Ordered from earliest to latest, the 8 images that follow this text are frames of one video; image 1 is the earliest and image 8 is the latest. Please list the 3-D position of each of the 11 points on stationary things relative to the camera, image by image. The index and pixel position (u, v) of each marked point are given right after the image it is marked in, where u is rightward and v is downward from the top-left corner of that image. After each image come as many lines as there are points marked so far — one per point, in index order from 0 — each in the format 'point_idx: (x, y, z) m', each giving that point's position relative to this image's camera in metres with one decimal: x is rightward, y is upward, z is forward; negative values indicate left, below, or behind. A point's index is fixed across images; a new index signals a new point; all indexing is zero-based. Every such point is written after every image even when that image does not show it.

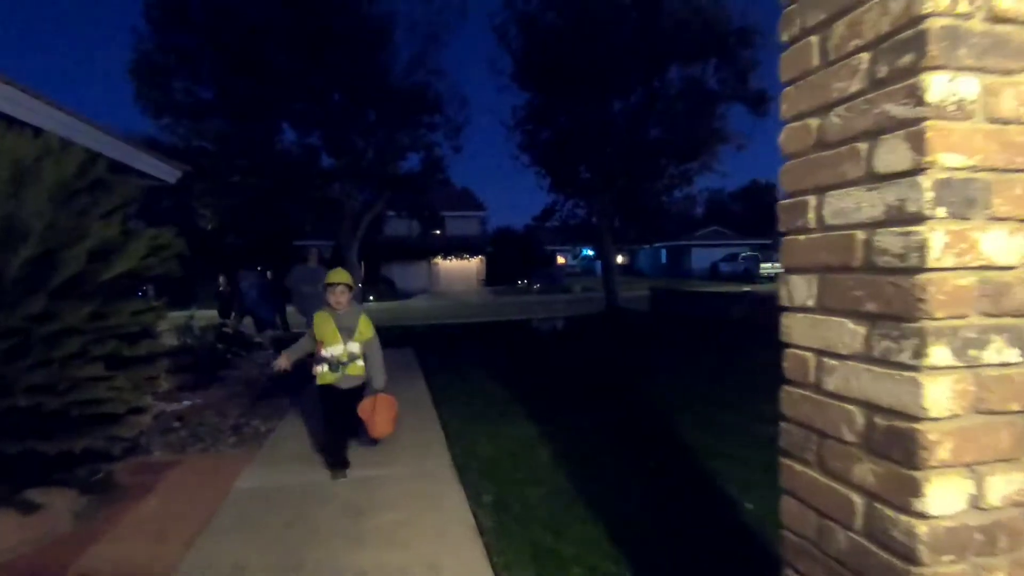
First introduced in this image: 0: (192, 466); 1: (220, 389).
0: (-2.3, -1.3, +6.9) m
1: (-3.1, -1.1, +10.2) m
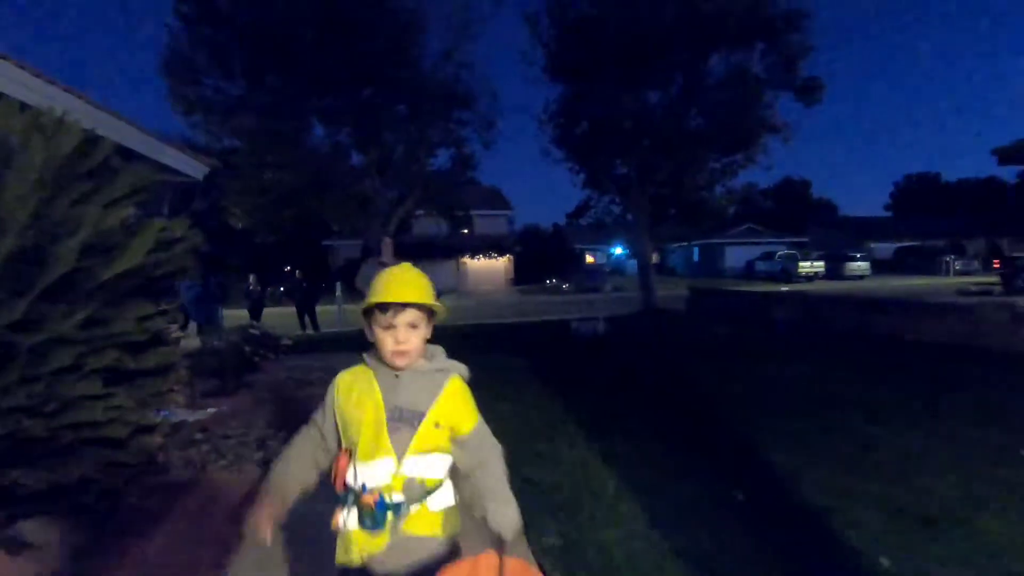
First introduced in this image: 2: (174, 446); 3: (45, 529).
0: (-2.0, -1.3, +6.2) m
1: (-2.7, -1.1, +9.5) m
2: (-2.5, -1.2, +7.2) m
3: (-2.2, -1.2, +4.7) m
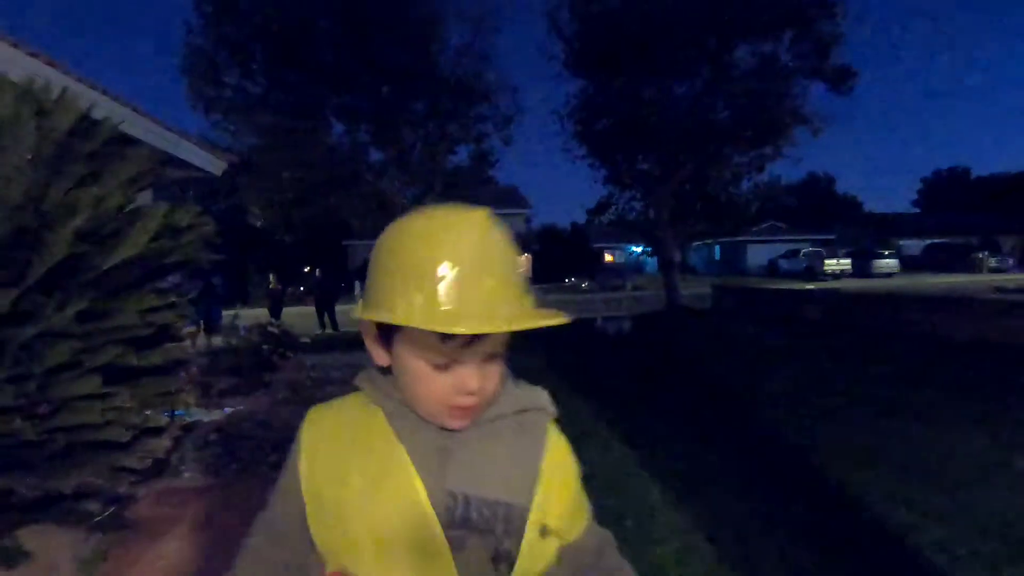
0: (-1.8, -1.3, +5.8) m
1: (-2.4, -1.1, +9.1) m
2: (-2.3, -1.2, +6.8) m
3: (-2.1, -1.1, +4.4) m
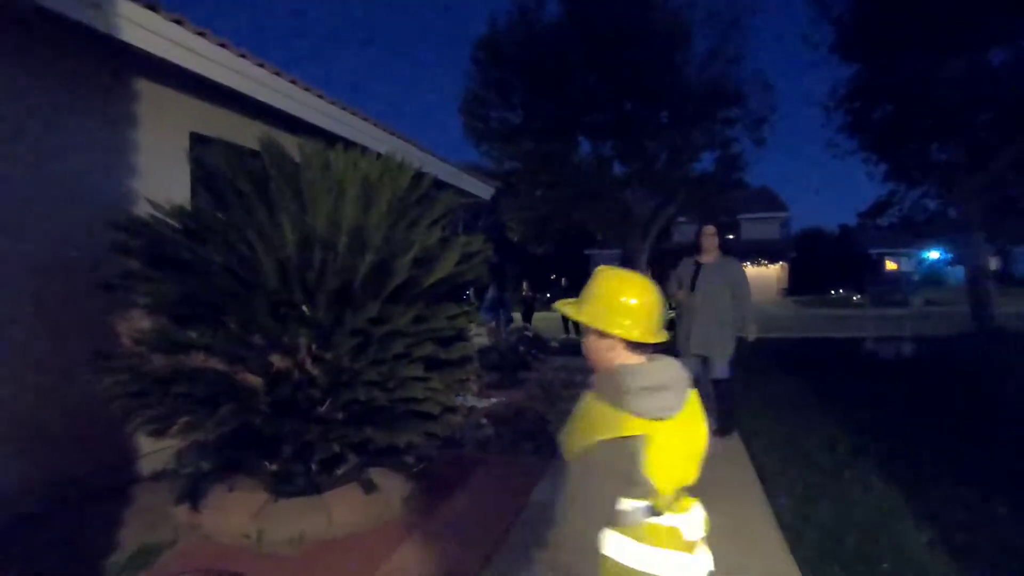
0: (-0.1, -1.4, +7.4) m
1: (+0.1, -1.2, +10.7) m
2: (-0.4, -1.3, +8.5) m
3: (-0.8, -1.2, +6.1) m
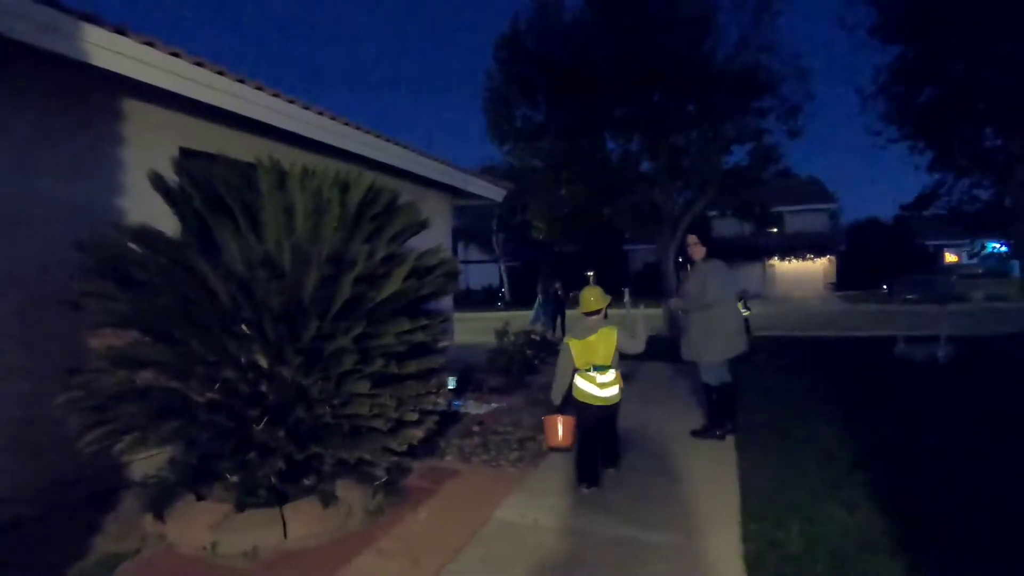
0: (-0.3, -1.5, +7.4) m
1: (0.0, -1.3, +10.8) m
2: (-0.5, -1.4, +8.6) m
3: (-1.1, -1.3, +6.1) m
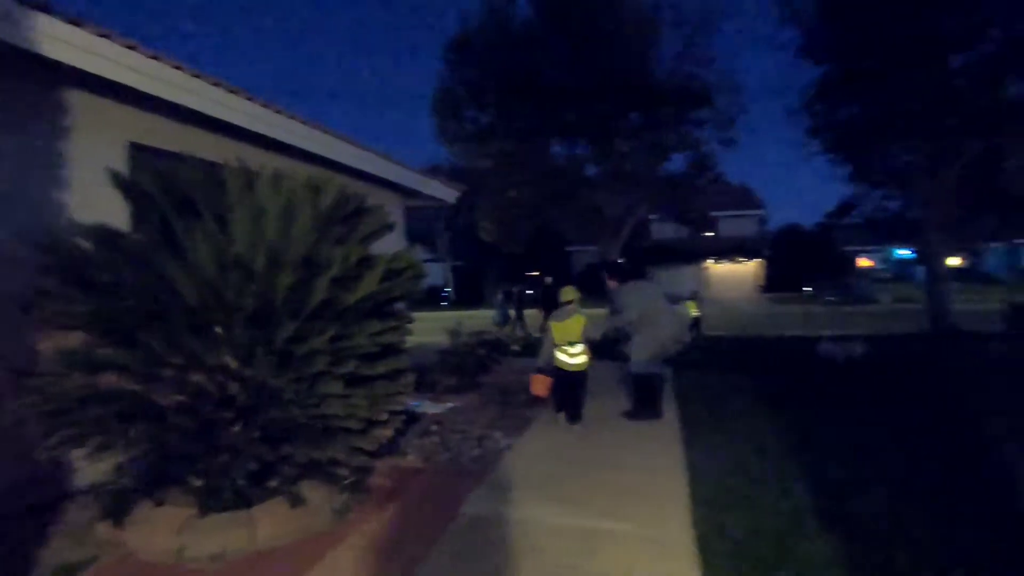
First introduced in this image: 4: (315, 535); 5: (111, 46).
0: (-0.6, -1.5, +7.5) m
1: (-0.5, -1.3, +10.8) m
2: (-0.9, -1.4, +8.6) m
3: (-1.3, -1.3, +6.1) m
4: (-1.2, -1.5, +5.9) m
5: (-2.7, +1.7, +6.6) m
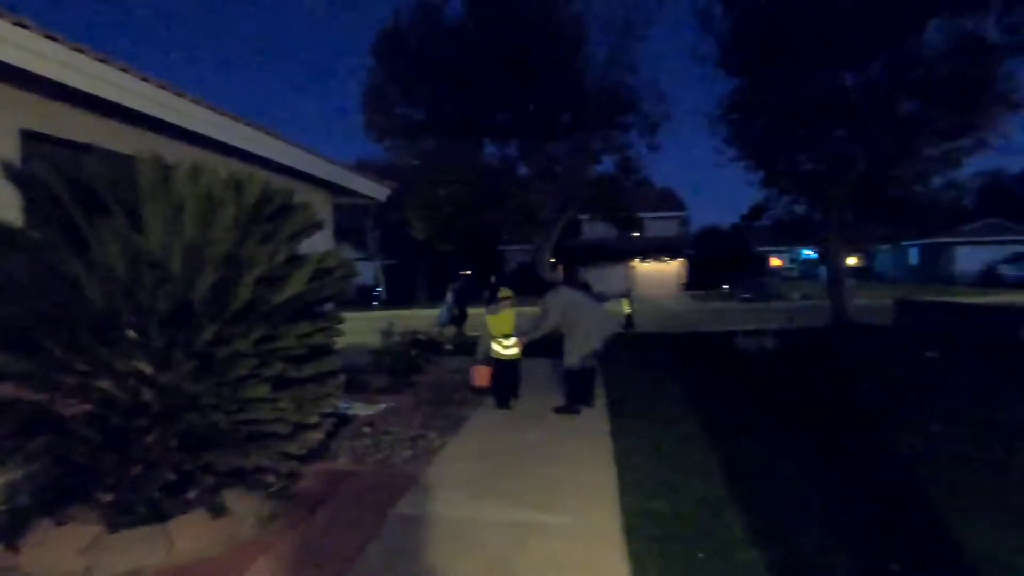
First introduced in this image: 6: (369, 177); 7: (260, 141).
0: (-1.1, -1.5, +7.3) m
1: (-1.2, -1.2, +10.6) m
2: (-1.5, -1.3, +8.3) m
3: (-1.7, -1.3, +5.9) m
4: (-1.6, -1.5, +5.7) m
5: (-3.1, +1.7, +6.2) m
6: (-2.0, +1.6, +13.6) m
7: (-2.6, +1.5, +9.8) m
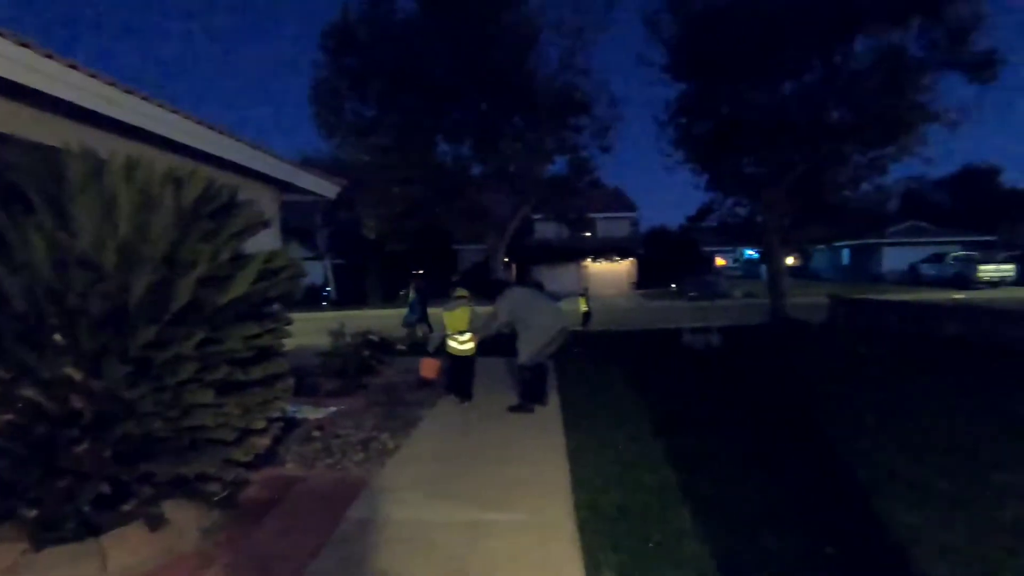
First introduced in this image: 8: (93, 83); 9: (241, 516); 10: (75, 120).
0: (-1.5, -1.5, +7.0) m
1: (-1.7, -1.2, +10.4) m
2: (-1.9, -1.3, +8.1) m
3: (-1.9, -1.3, +5.6) m
4: (-1.9, -1.5, +5.4) m
5: (-3.4, +1.6, +5.9) m
6: (-2.7, +1.6, +13.3) m
7: (-3.0, +1.5, +9.5) m
8: (-3.2, +1.6, +7.5) m
9: (-1.7, -1.5, +6.1) m
10: (-3.7, +1.4, +8.2) m
